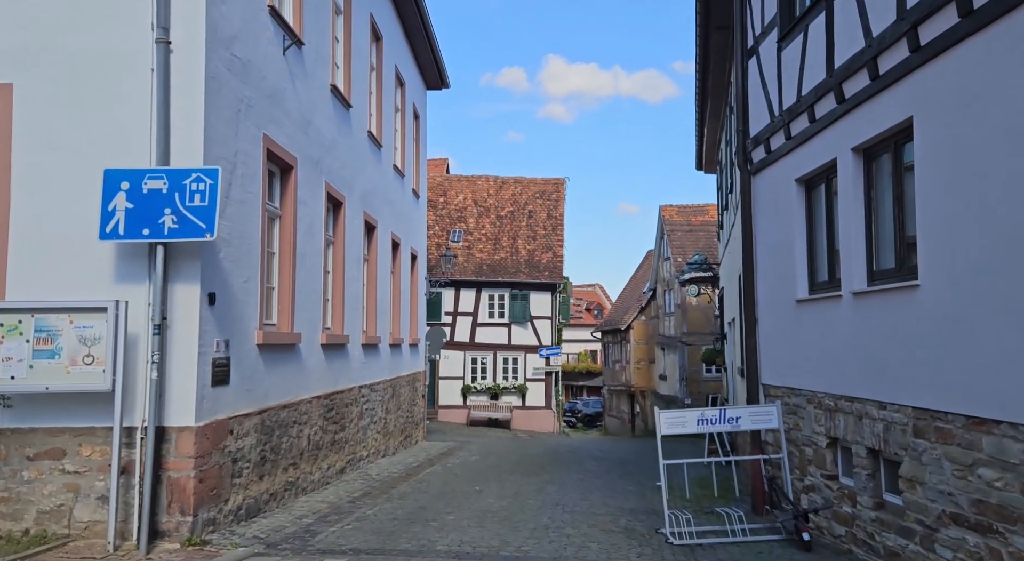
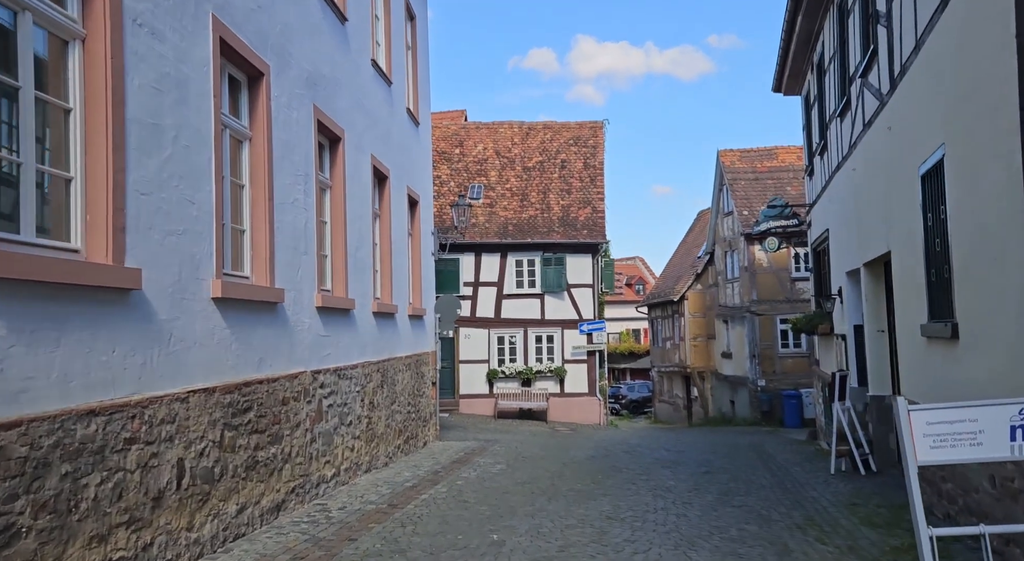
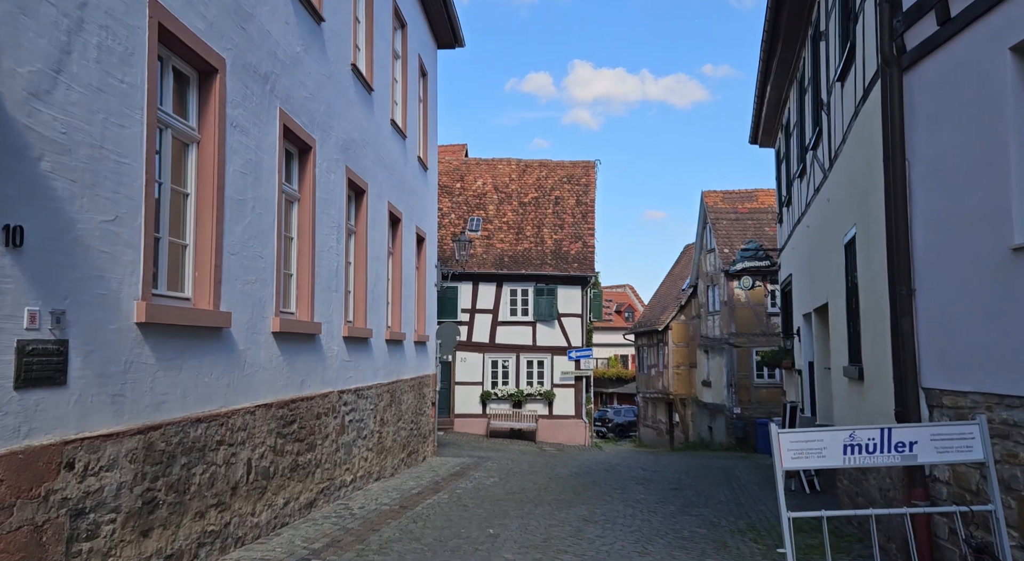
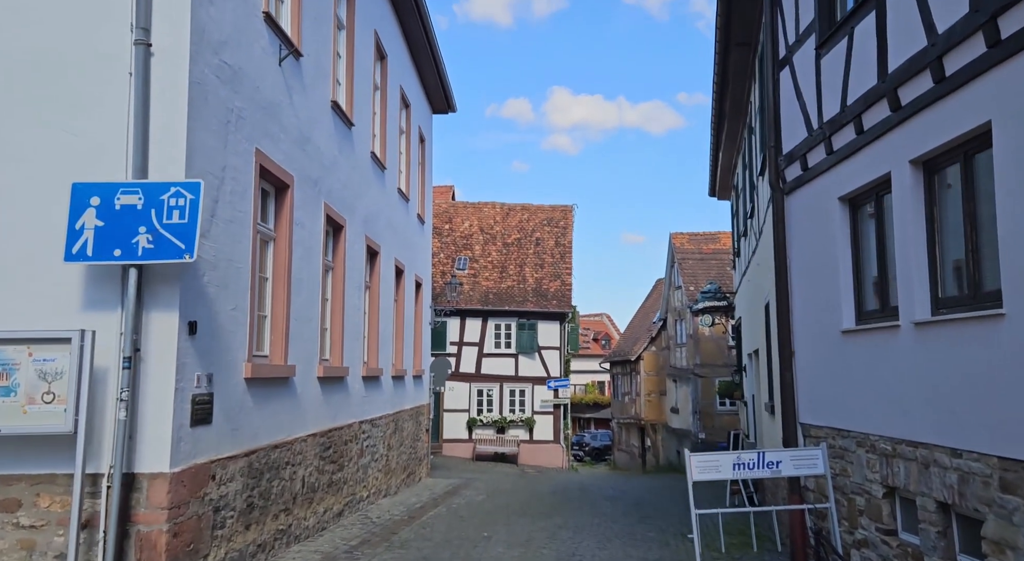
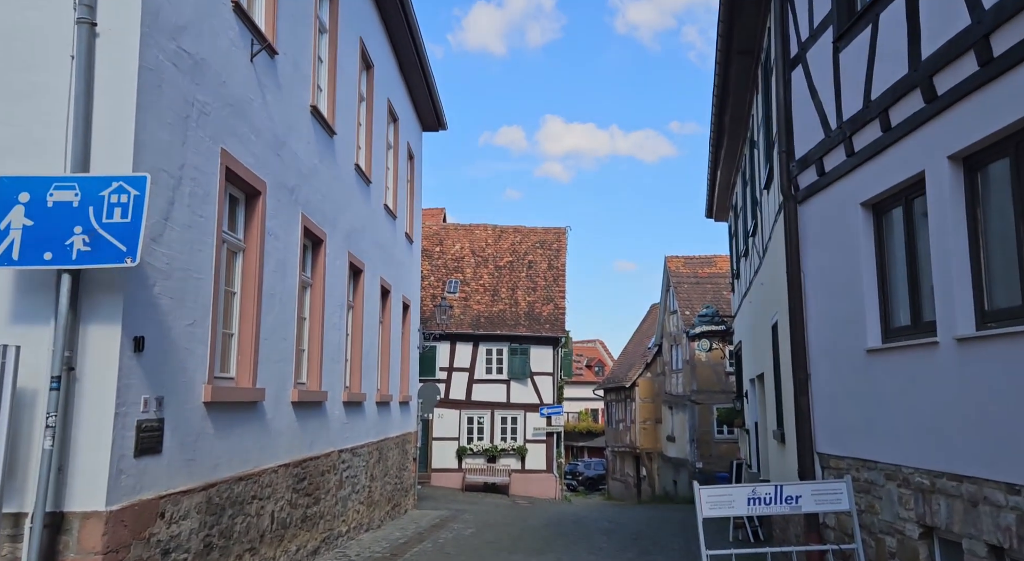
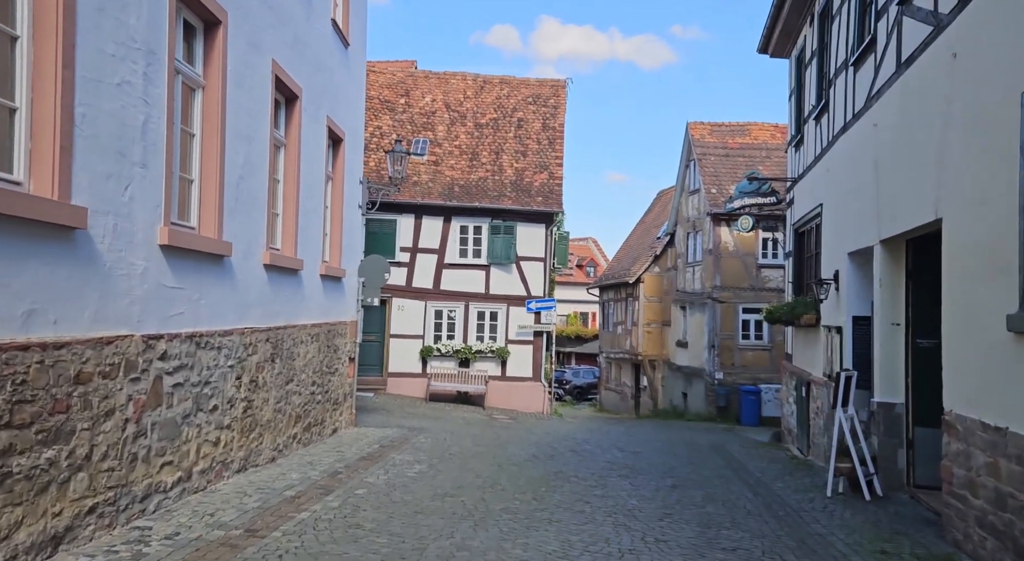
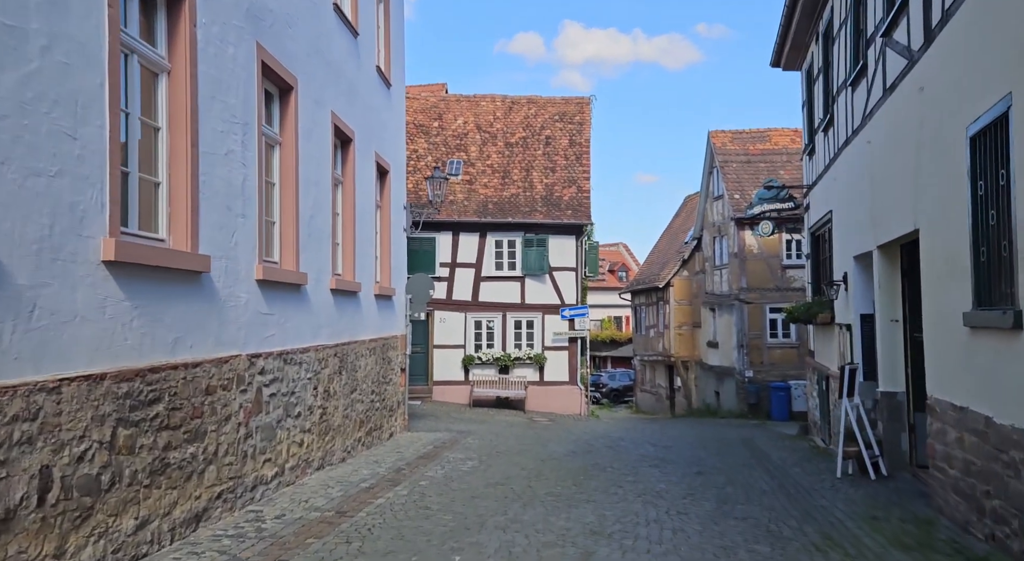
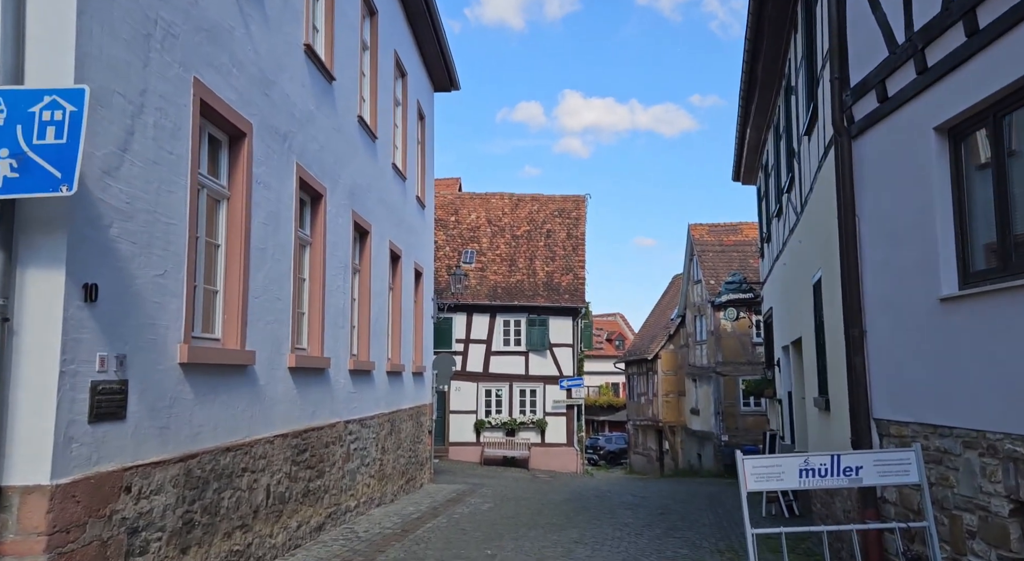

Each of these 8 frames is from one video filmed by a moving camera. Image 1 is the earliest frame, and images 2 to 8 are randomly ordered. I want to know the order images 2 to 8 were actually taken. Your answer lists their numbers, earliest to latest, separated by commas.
4, 5, 8, 3, 2, 7, 6
